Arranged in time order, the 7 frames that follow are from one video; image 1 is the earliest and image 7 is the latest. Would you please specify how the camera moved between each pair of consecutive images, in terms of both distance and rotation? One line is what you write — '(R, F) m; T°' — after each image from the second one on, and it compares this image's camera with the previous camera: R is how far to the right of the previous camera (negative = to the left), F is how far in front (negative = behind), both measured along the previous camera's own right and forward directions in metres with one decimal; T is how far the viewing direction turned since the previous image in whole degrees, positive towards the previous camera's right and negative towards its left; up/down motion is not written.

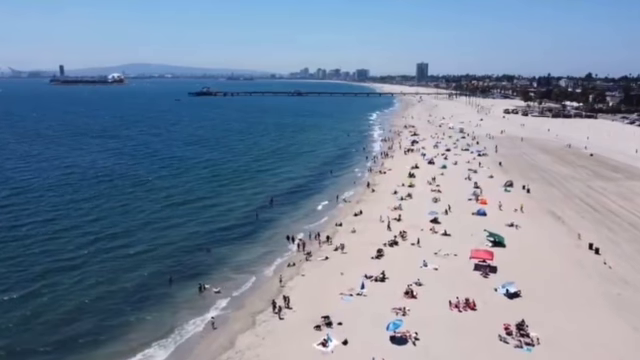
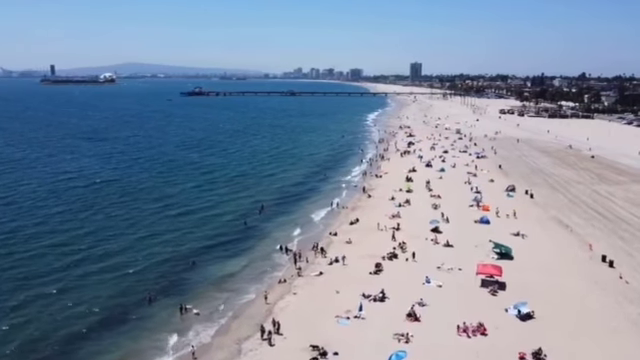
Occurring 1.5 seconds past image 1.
(0.0, +2.4) m; +1°
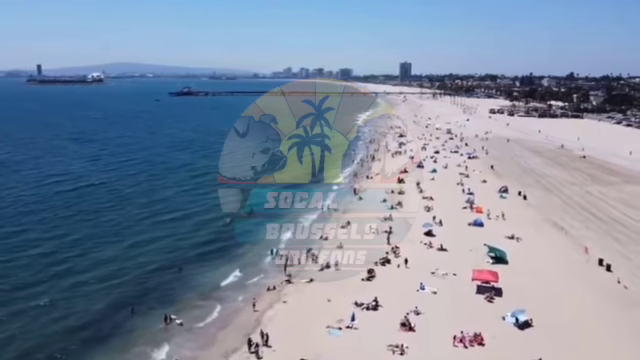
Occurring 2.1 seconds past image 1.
(0.0, +1.0) m; +1°
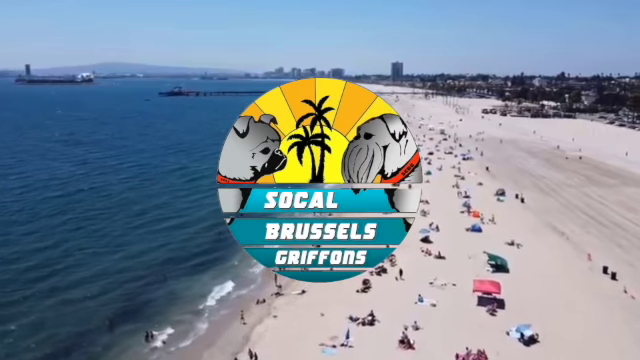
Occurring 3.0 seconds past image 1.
(0.0, +1.4) m; +1°
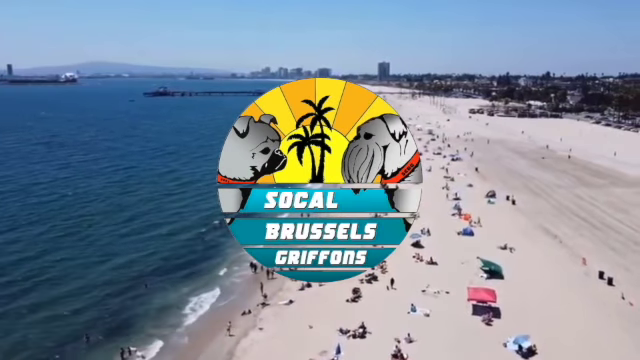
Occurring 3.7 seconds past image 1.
(0.0, +1.1) m; +1°
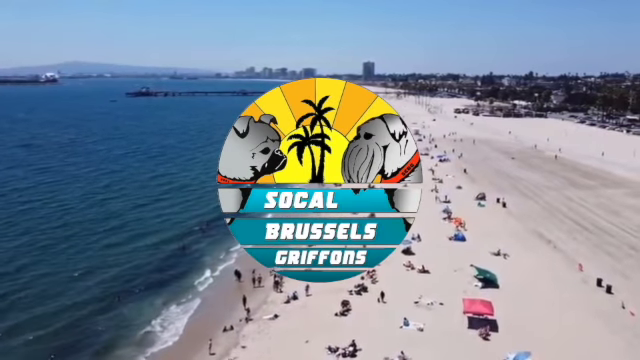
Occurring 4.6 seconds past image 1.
(0.0, +1.5) m; +2°
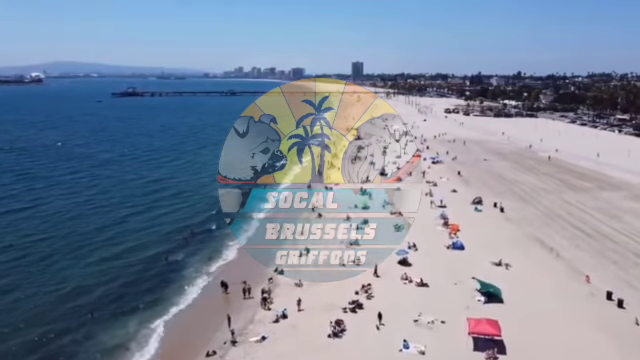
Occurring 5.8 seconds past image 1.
(-0.1, +1.9) m; +1°
